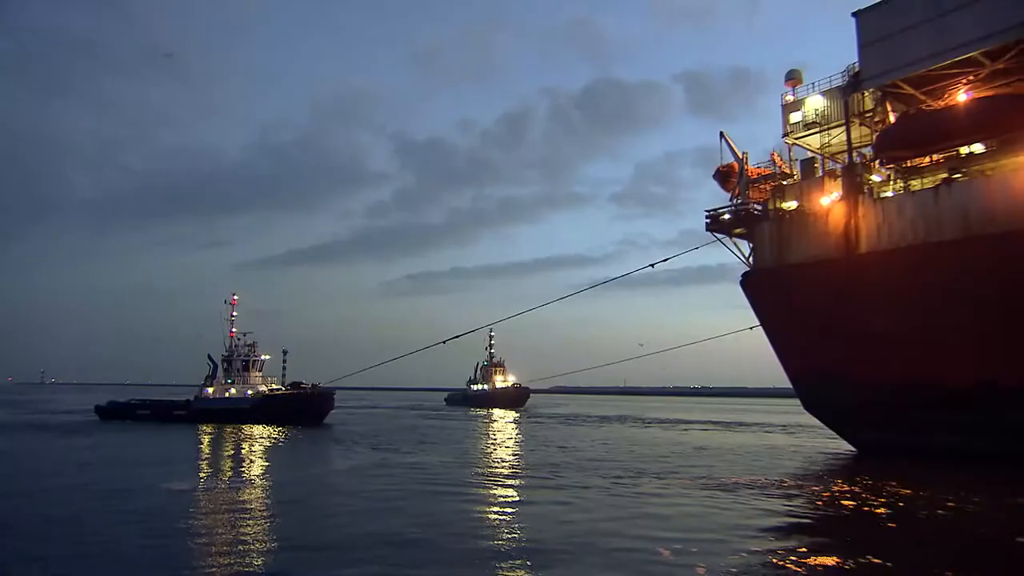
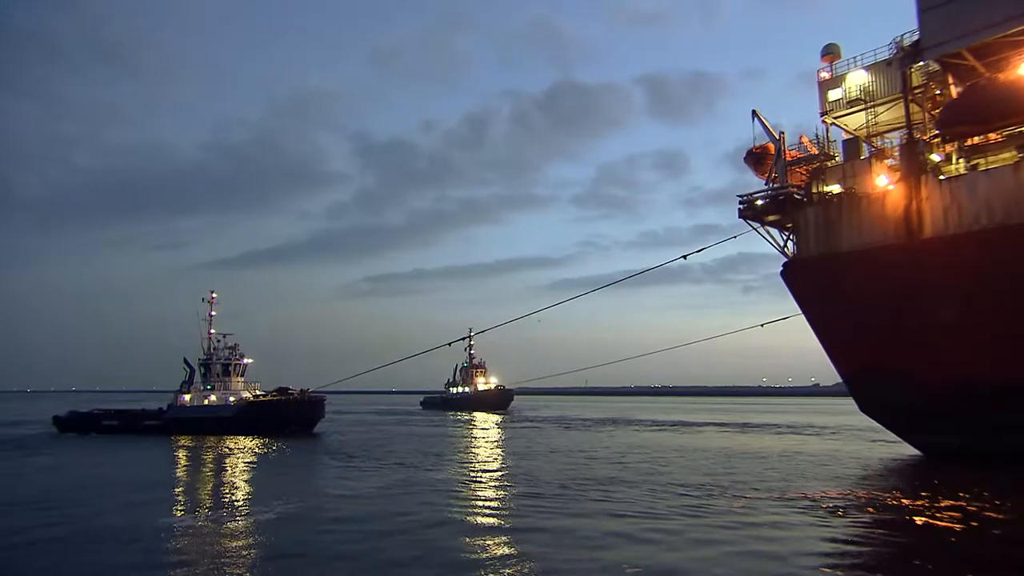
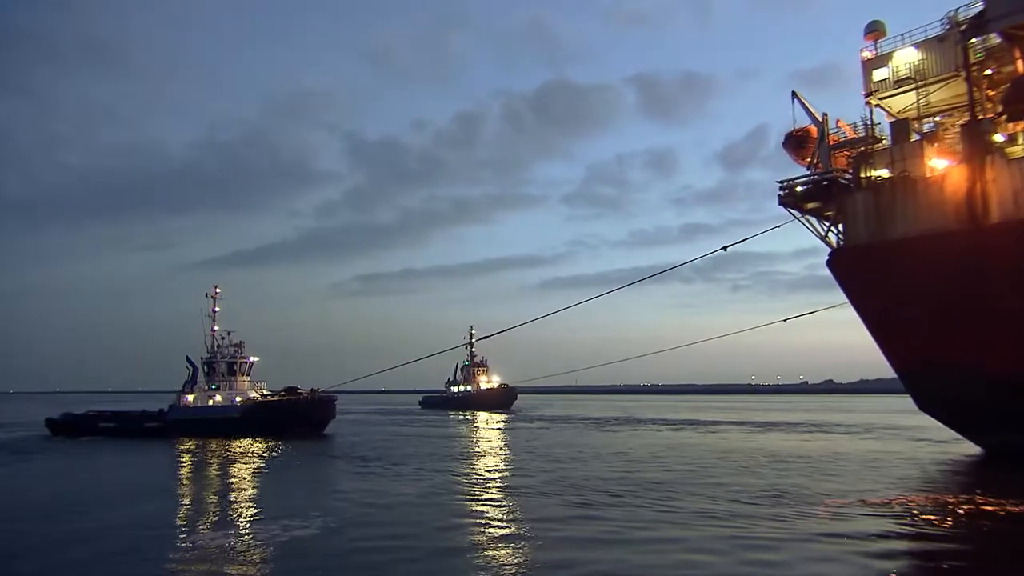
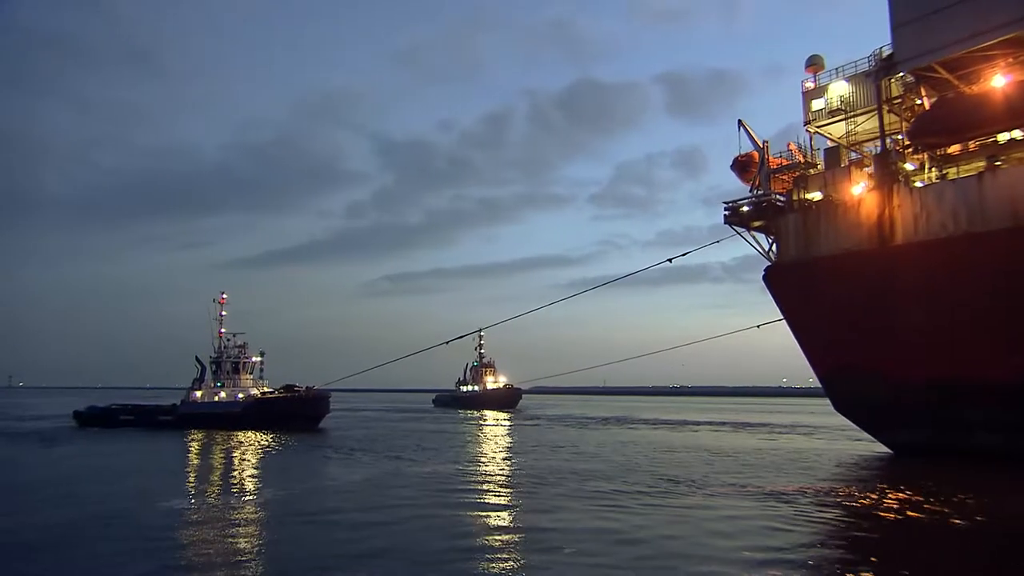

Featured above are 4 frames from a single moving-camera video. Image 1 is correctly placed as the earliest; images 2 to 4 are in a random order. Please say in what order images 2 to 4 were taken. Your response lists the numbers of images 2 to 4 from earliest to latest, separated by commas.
4, 2, 3
